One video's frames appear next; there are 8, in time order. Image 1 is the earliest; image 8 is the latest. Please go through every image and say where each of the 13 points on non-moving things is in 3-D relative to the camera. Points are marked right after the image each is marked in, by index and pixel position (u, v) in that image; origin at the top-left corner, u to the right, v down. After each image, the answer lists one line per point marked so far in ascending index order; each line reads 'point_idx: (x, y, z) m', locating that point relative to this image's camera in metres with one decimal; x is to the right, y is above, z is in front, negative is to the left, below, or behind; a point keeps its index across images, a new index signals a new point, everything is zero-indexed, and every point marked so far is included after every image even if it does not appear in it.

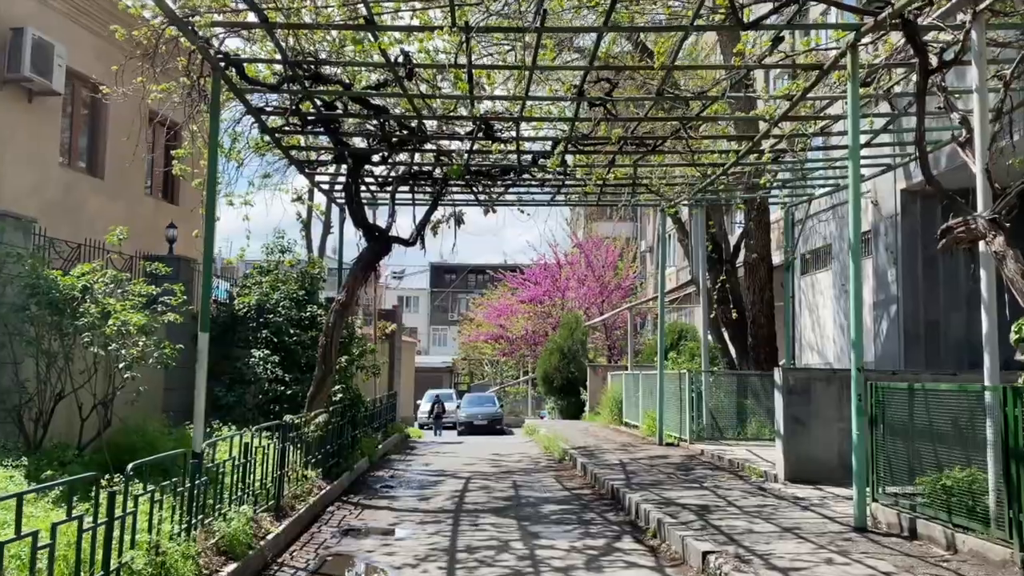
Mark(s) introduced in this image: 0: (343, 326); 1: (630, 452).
0: (-2.4, -0.5, +12.3) m
1: (+2.2, -3.0, +15.8) m
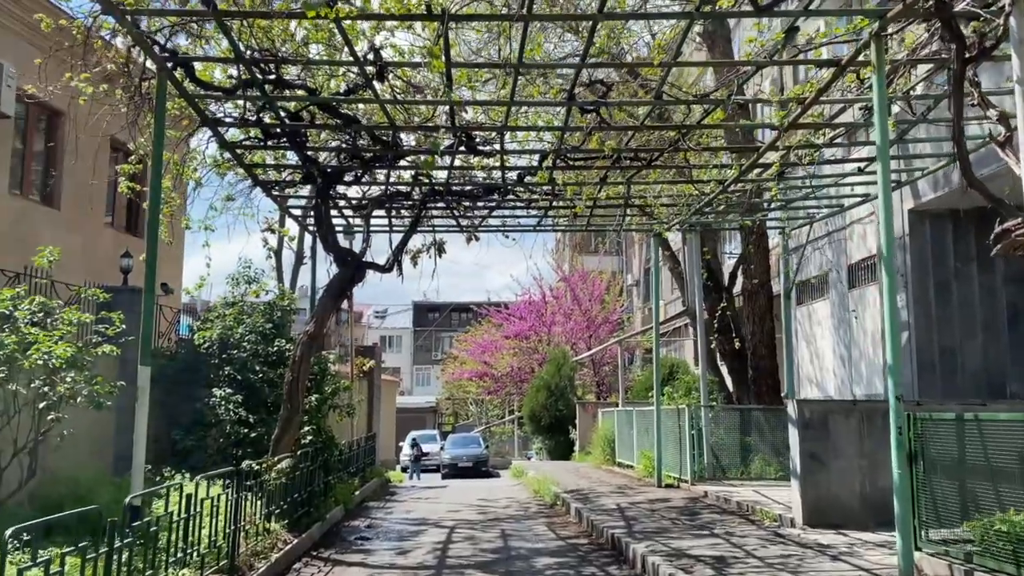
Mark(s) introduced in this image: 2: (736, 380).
0: (-2.6, -0.9, +11.1) m
1: (+2.0, -3.5, +14.6) m
2: (+4.5, -1.9, +17.6) m
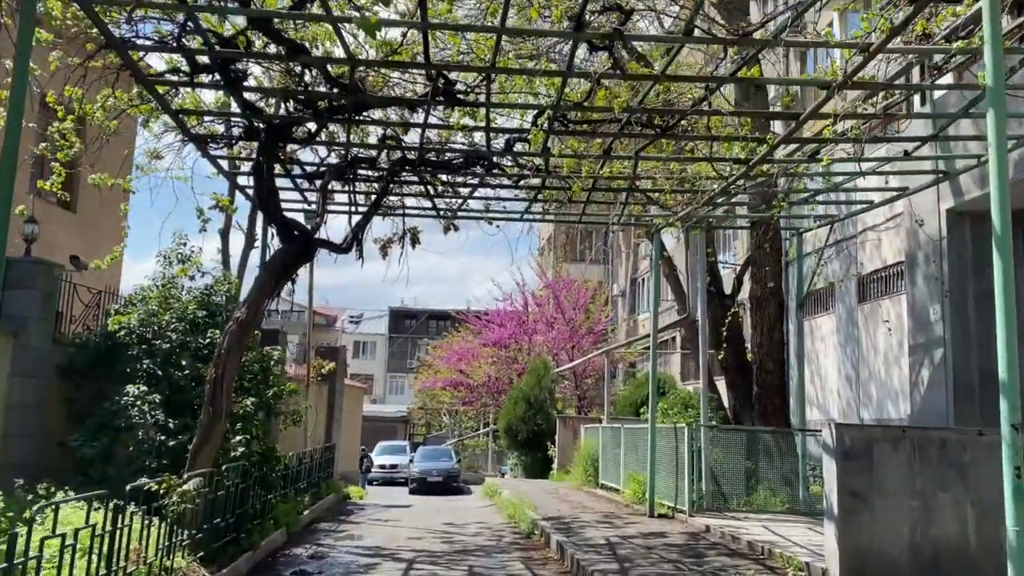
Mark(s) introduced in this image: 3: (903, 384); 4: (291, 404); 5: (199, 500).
0: (-2.8, -0.7, +9.0) m
1: (+1.5, -3.5, +12.6) m
2: (+4.0, -2.0, +15.7) m
3: (+7.7, -1.9, +17.1) m
4: (-3.5, -1.9, +13.9) m
5: (-3.0, -2.0, +8.3) m
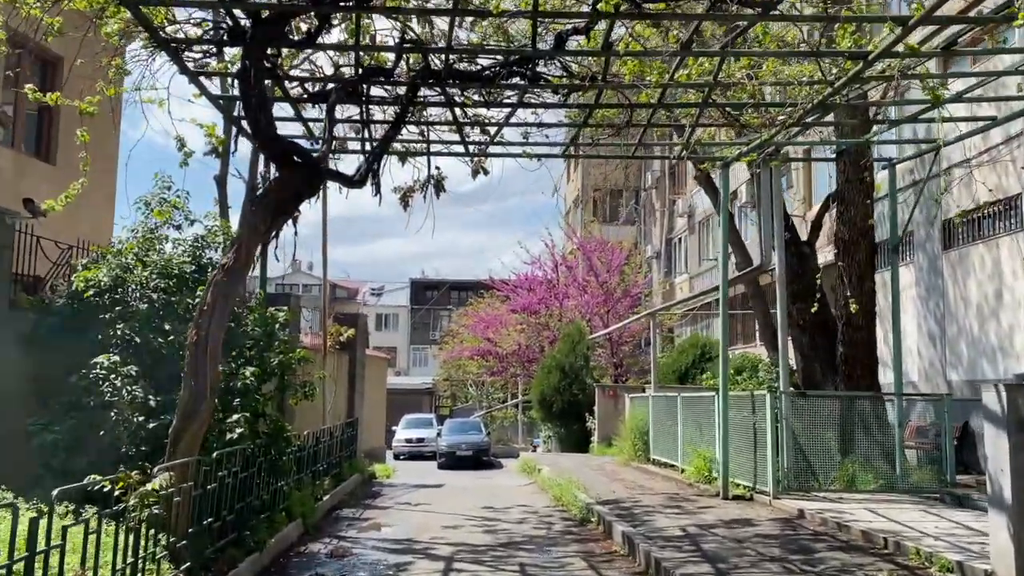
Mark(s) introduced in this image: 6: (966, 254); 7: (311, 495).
0: (-2.3, -0.2, +7.1) m
1: (+2.2, -2.8, +10.7) m
2: (+4.7, -1.1, +13.7) m
3: (+8.5, -0.9, +15.0) m
4: (-2.9, -1.2, +12.0) m
5: (-2.4, -1.6, +6.4) m
6: (+8.4, +0.6, +16.1) m
7: (-2.7, -2.8, +11.8) m
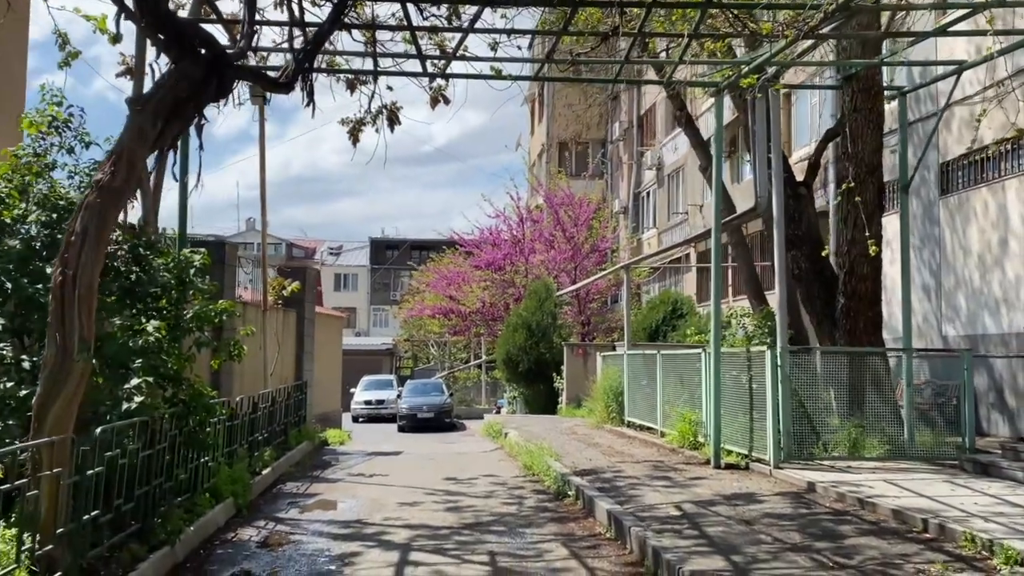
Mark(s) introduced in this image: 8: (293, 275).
0: (-2.5, +0.3, +5.5) m
1: (+1.8, -2.1, +9.3) m
2: (+4.2, -0.3, +12.4) m
3: (+7.9, 0.0, +13.8) m
4: (-3.3, -0.5, +10.4) m
5: (-2.6, -1.1, +4.8) m
6: (+7.8, +1.5, +14.9) m
7: (-3.2, -2.2, +10.3) m
8: (-4.3, +0.2, +16.9) m
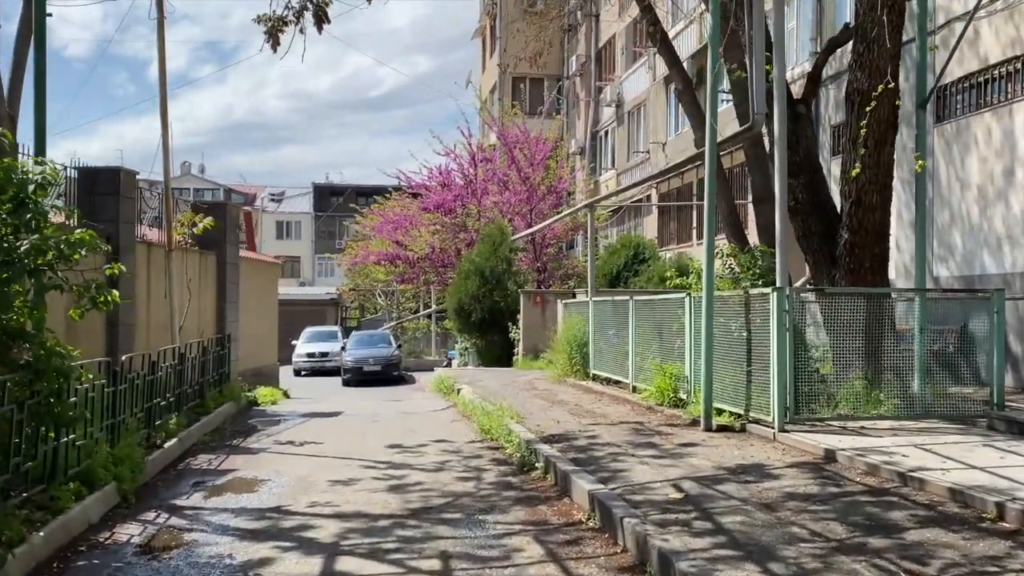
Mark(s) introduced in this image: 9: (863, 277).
0: (-2.7, +0.6, +3.5) m
1: (+1.5, -1.5, +7.7) m
2: (+3.7, +0.5, +10.8) m
3: (+7.2, +0.9, +12.4) m
4: (-3.7, +0.1, +8.4) m
5: (-2.7, -0.8, +2.9) m
6: (+7.0, +2.5, +13.4) m
7: (-3.6, -1.5, +8.4) m
8: (-5.1, +1.3, +14.7) m
9: (+4.1, +0.1, +10.0) m
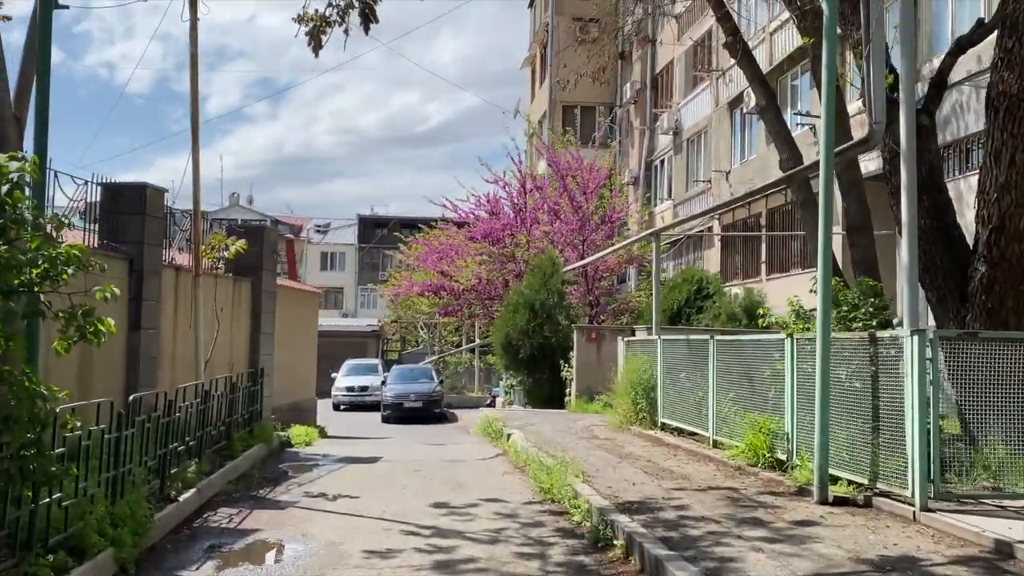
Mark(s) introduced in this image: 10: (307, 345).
0: (-2.3, +0.6, +2.2) m
1: (+2.0, -1.8, +6.1) m
2: (+4.4, 0.0, +9.2) m
3: (+8.0, +0.3, +10.6) m
4: (-3.1, -0.1, +7.1) m
5: (-2.4, -0.8, +1.5) m
6: (+7.9, +1.9, +11.7) m
7: (-3.0, -1.7, +7.0) m
8: (-4.1, +0.8, +13.6) m
9: (+4.8, -0.3, +8.4) m
10: (-4.6, -1.3, +19.3) m
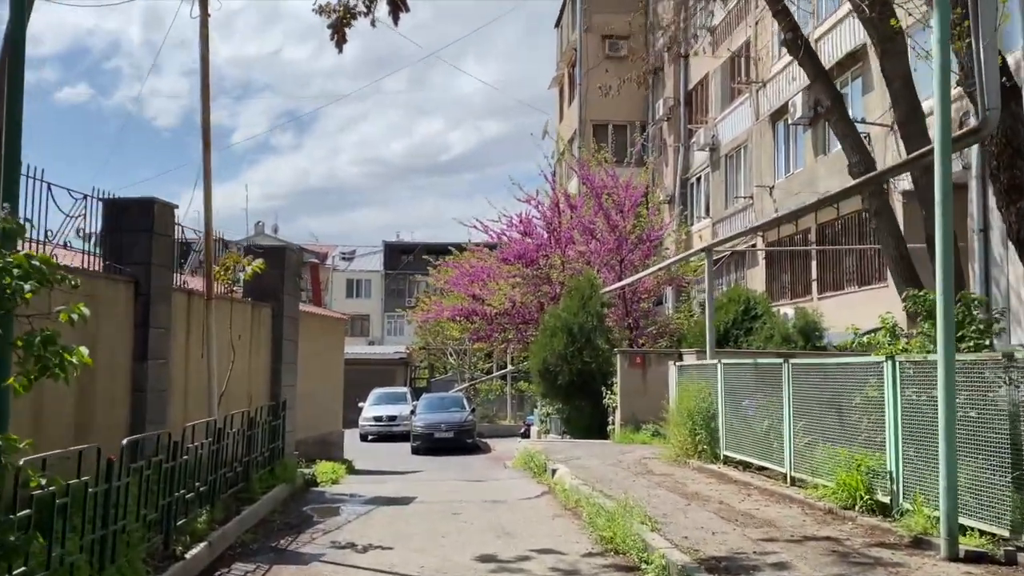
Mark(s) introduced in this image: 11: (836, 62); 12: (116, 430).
0: (-2.0, +0.6, +1.1) m
1: (+2.4, -1.9, +4.9) m
2: (+4.9, -0.1, +7.9) m
3: (+8.6, +0.2, +9.2) m
4: (-2.7, -0.3, +6.0) m
5: (-2.1, -0.8, +0.4) m
6: (+8.5, +1.8, +10.4) m
7: (-2.5, -1.9, +5.9) m
8: (-3.5, +0.4, +12.5) m
9: (+5.3, -0.4, +7.1) m
10: (-3.8, -1.8, +18.2) m
11: (+6.9, +4.8, +18.4) m
12: (-3.8, -1.3, +8.3) m
